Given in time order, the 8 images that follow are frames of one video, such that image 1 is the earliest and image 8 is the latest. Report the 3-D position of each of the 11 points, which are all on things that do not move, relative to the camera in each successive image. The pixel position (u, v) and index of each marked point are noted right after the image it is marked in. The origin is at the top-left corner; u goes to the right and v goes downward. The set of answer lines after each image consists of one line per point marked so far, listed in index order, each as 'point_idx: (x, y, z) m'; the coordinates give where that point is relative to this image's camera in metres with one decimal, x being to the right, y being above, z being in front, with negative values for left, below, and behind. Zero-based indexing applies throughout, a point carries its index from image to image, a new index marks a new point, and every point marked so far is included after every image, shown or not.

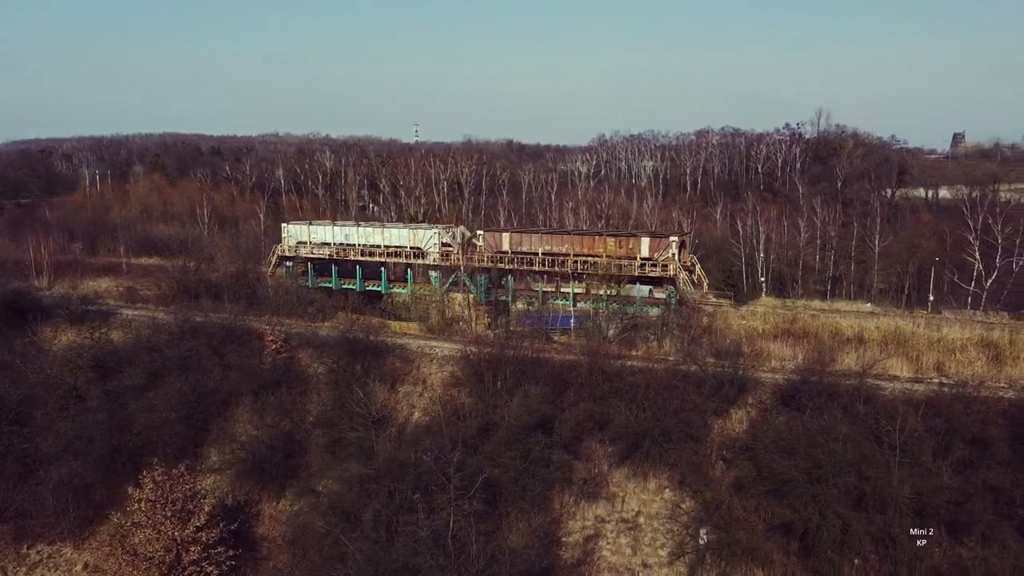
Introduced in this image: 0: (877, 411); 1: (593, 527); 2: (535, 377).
0: (+7.7, -2.6, +13.9) m
1: (+1.5, -4.8, +13.5) m
2: (+0.7, -2.2, +16.4) m
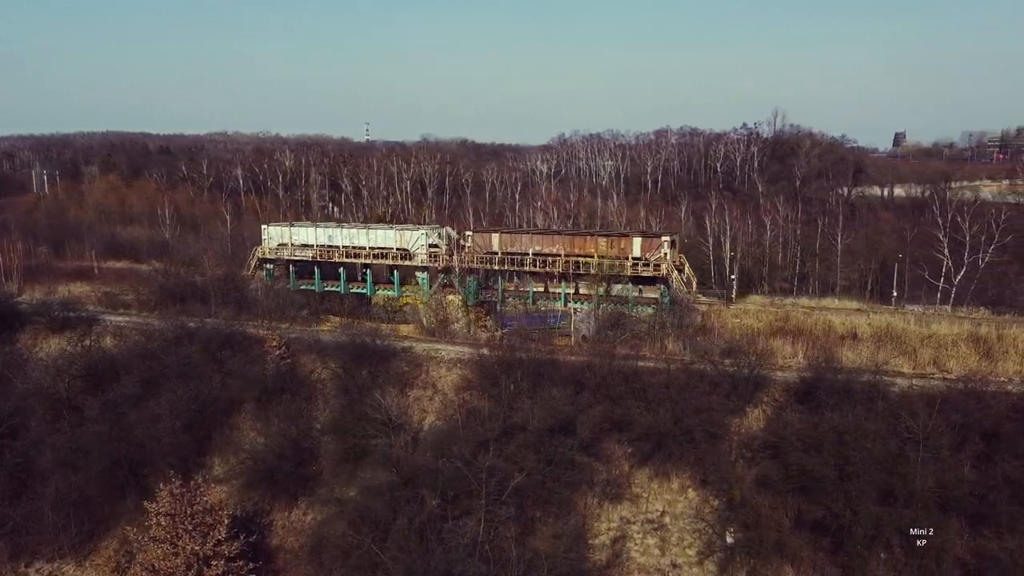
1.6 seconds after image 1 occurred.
0: (+8.2, -2.5, +14.2) m
1: (+2.1, -4.8, +13.5) m
2: (+1.0, -2.2, +16.3) m
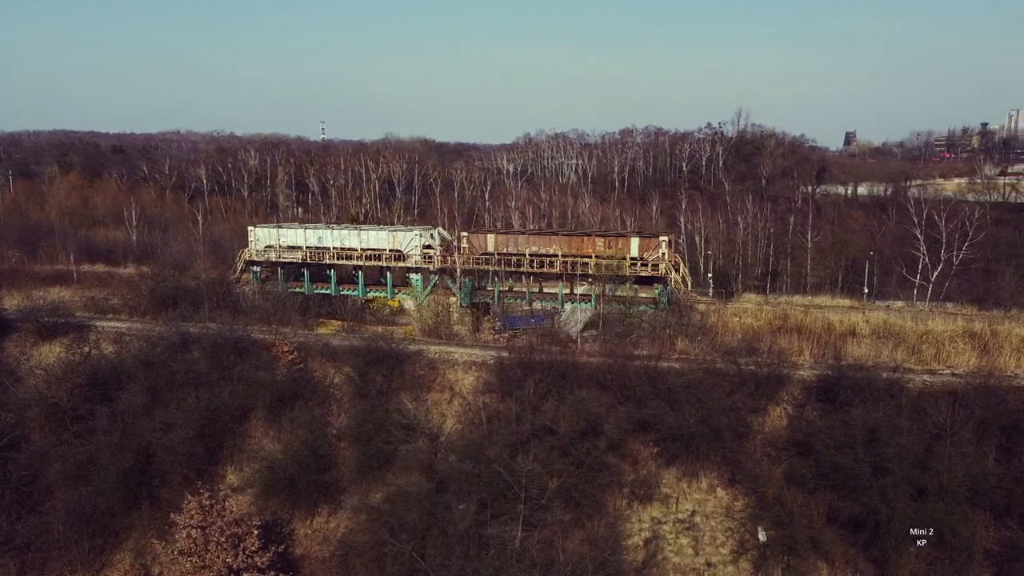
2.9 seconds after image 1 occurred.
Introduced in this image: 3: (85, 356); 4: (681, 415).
0: (+8.8, -2.5, +14.5) m
1: (+2.7, -4.8, +13.5) m
2: (+1.6, -2.2, +16.3) m
3: (-11.9, -1.9, +18.8) m
4: (+3.8, -2.8, +14.9) m
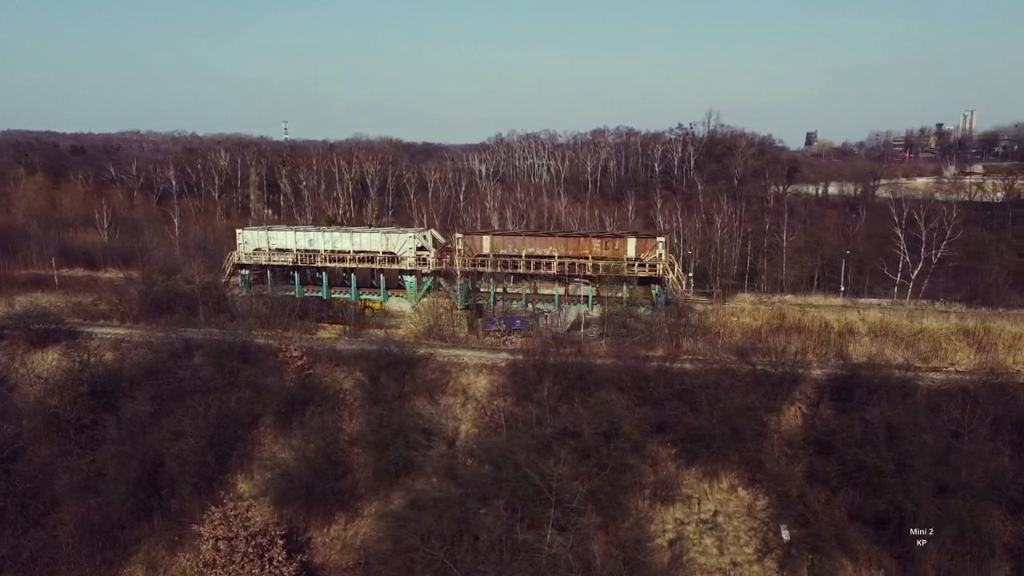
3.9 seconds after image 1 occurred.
0: (+9.2, -2.5, +14.7) m
1: (+3.2, -4.9, +13.5) m
2: (+1.9, -2.3, +16.3) m
3: (-11.6, -2.1, +18.3) m
4: (+4.3, -2.9, +15.0) m
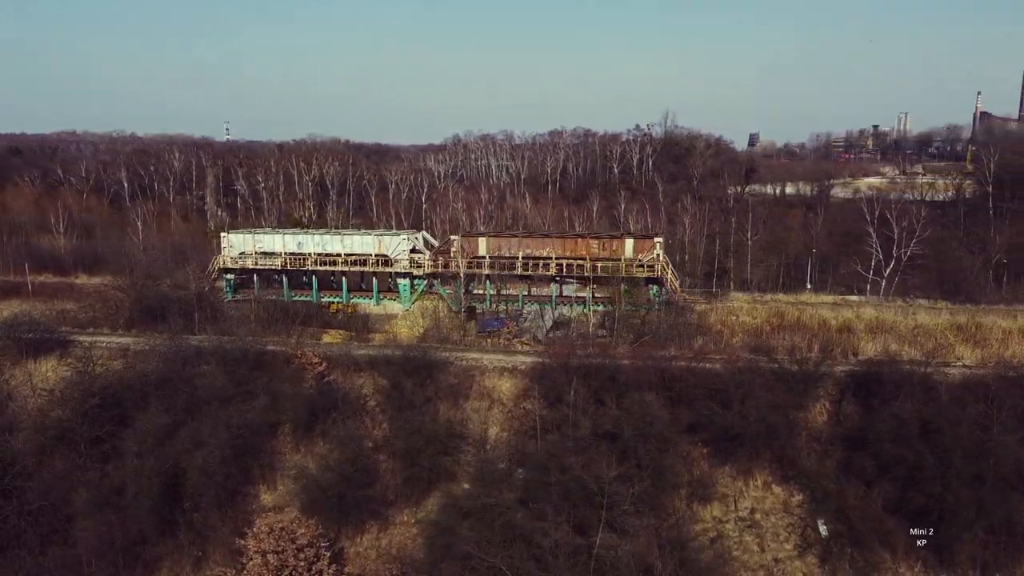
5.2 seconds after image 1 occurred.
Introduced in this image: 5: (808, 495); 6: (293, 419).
0: (+10.0, -2.4, +15.2) m
1: (+4.1, -4.9, +13.6) m
2: (+2.6, -2.3, +16.3) m
3: (-11.1, -2.3, +17.6) m
4: (+5.0, -2.9, +15.2) m
5: (+6.2, -4.3, +14.1) m
6: (-5.4, -3.2, +16.6) m
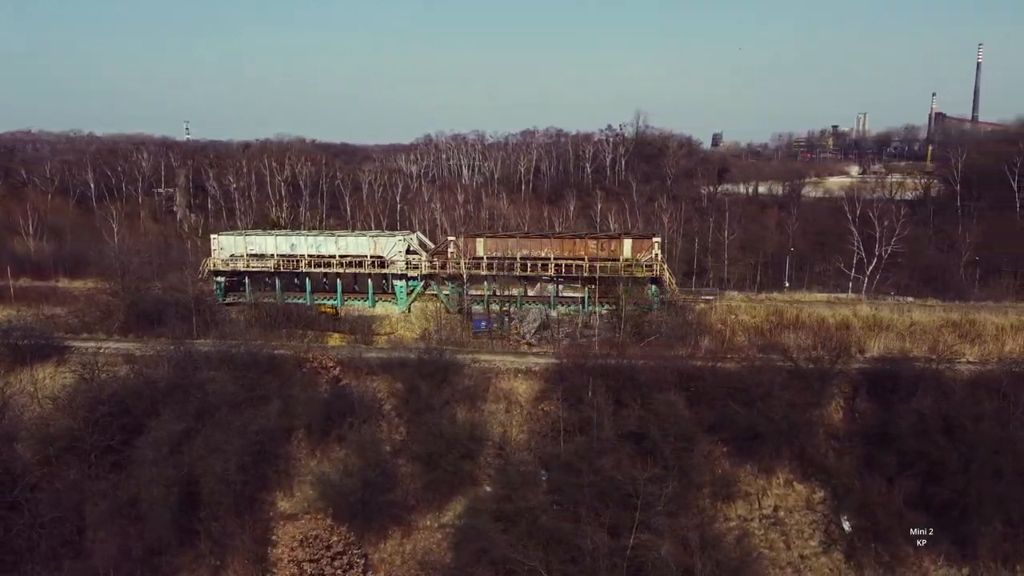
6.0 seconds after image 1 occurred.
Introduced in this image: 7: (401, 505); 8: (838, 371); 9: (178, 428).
0: (+10.5, -2.4, +15.5) m
1: (+4.7, -4.9, +13.7) m
2: (+3.1, -2.3, +16.4) m
3: (-10.6, -2.4, +17.1) m
4: (+5.5, -2.9, +15.3) m
5: (+6.7, -4.3, +14.3) m
6: (-5.0, -3.3, +16.4) m
7: (-2.4, -4.7, +14.7) m
8: (+8.0, -2.1, +16.6) m
9: (-7.9, -3.3, +15.8) m
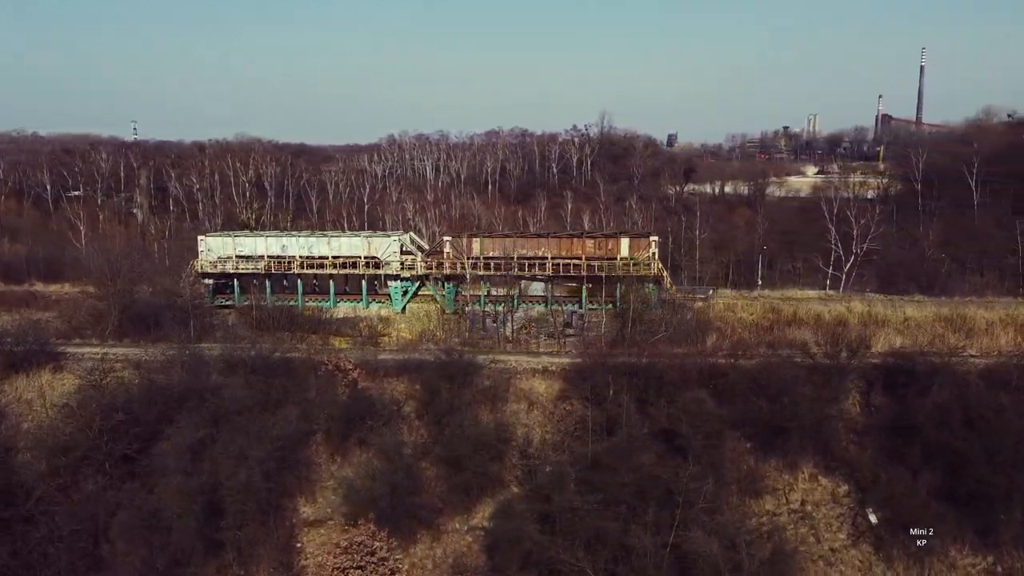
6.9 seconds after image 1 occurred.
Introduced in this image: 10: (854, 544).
0: (+11.0, -2.3, +15.9) m
1: (+5.3, -4.8, +13.9) m
2: (+3.6, -2.3, +16.4) m
3: (-10.1, -2.5, +16.6) m
4: (+6.1, -2.8, +15.5) m
5: (+7.4, -4.2, +14.5) m
6: (-4.4, -3.4, +16.1) m
7: (-1.7, -4.7, +14.6) m
8: (+8.5, -2.0, +16.9) m
9: (-7.3, -3.3, +15.3) m
10: (+6.9, -5.1, +13.5) m
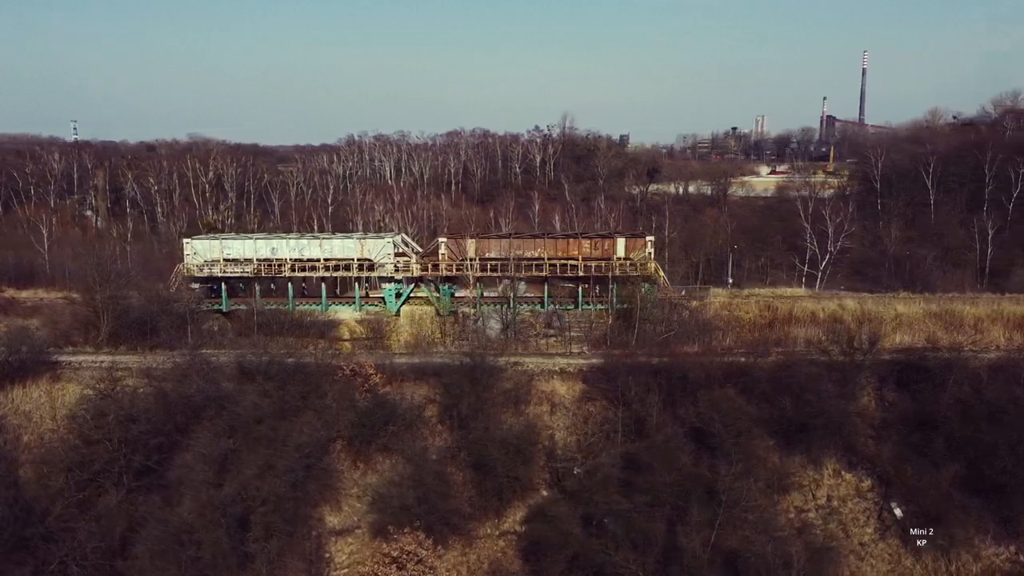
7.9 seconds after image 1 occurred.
0: (+11.6, -2.2, +16.4) m
1: (+6.1, -4.8, +14.1) m
2: (+4.2, -2.3, +16.6) m
3: (-9.5, -2.6, +16.0) m
4: (+6.7, -2.8, +15.8) m
5: (+8.1, -4.2, +14.8) m
6: (-3.8, -3.4, +15.8) m
7: (-1.0, -4.8, +14.4) m
8: (+9.1, -1.9, +17.3) m
9: (-6.6, -3.4, +14.9) m
10: (+7.6, -5.1, +13.7) m
